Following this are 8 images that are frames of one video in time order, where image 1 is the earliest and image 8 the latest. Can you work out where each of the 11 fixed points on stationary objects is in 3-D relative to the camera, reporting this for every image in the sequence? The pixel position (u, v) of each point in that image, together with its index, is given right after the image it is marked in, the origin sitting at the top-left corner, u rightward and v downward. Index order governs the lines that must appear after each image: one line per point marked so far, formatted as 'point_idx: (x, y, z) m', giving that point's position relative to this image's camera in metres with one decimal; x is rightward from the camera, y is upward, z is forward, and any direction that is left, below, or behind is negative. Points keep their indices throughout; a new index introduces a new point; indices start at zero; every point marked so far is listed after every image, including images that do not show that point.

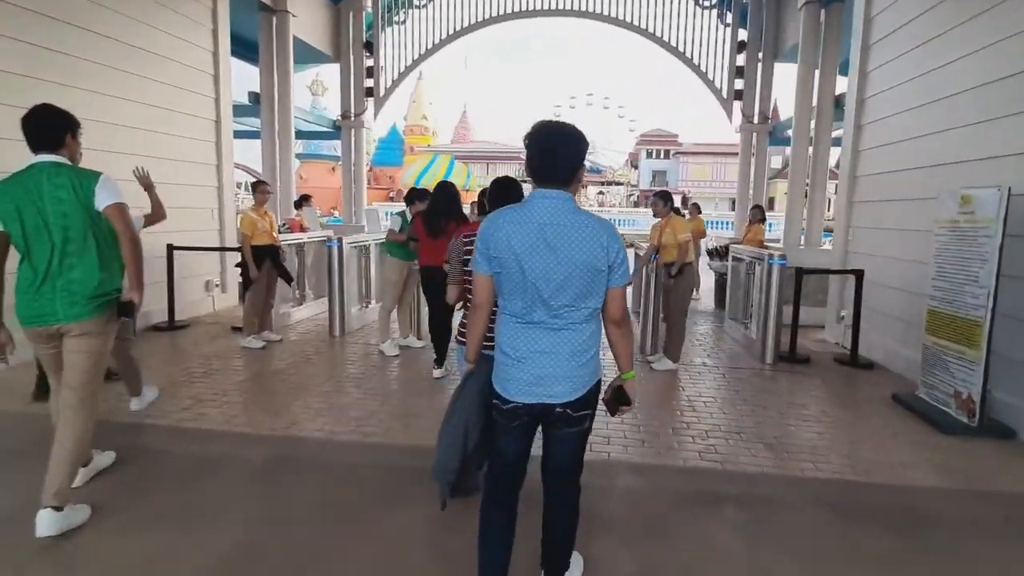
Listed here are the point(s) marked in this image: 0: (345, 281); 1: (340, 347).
0: (-2.5, +0.1, +7.6) m
1: (-2.3, -0.8, +7.0) m
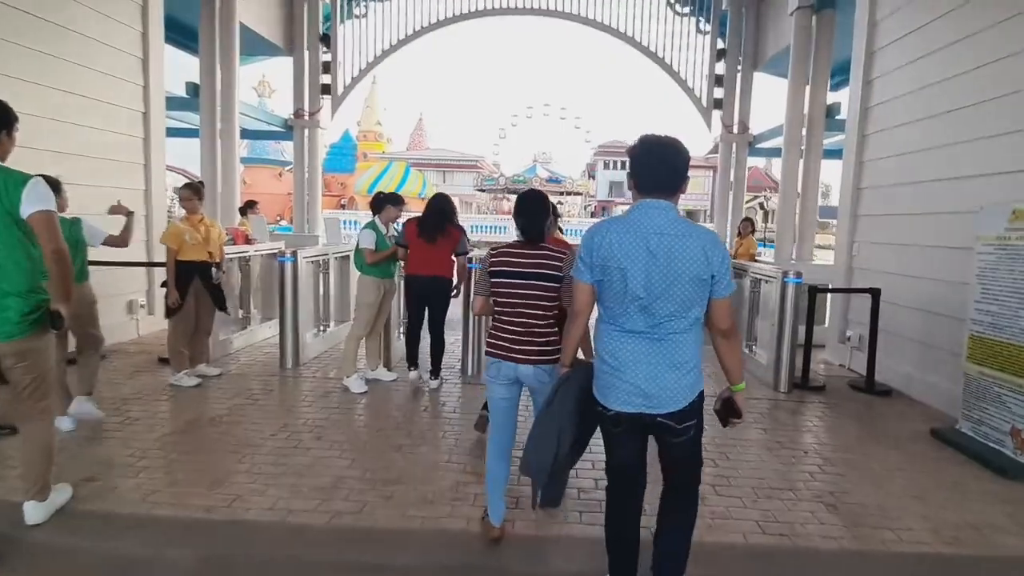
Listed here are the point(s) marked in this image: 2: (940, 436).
0: (-2.7, -0.2, +6.5) m
1: (-2.5, -1.1, +5.8) m
2: (+4.0, -1.4, +4.8) m
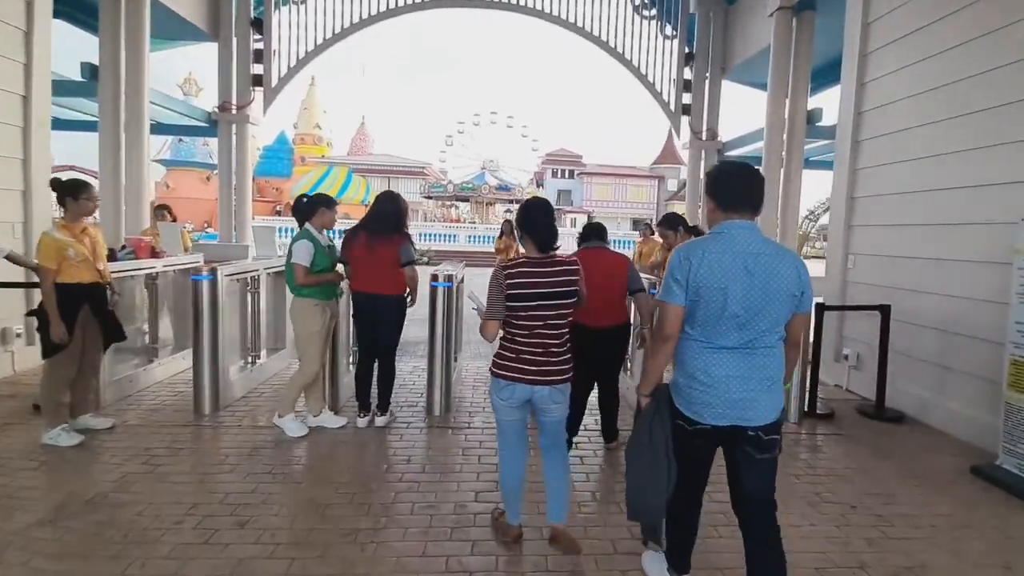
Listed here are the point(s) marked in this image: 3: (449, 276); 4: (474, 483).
0: (-3.0, -0.4, +5.2) m
1: (-2.7, -1.3, +4.6) m
2: (+3.9, -1.5, +4.2) m
3: (-0.6, +0.1, +5.1) m
4: (-0.3, -1.5, +3.8) m
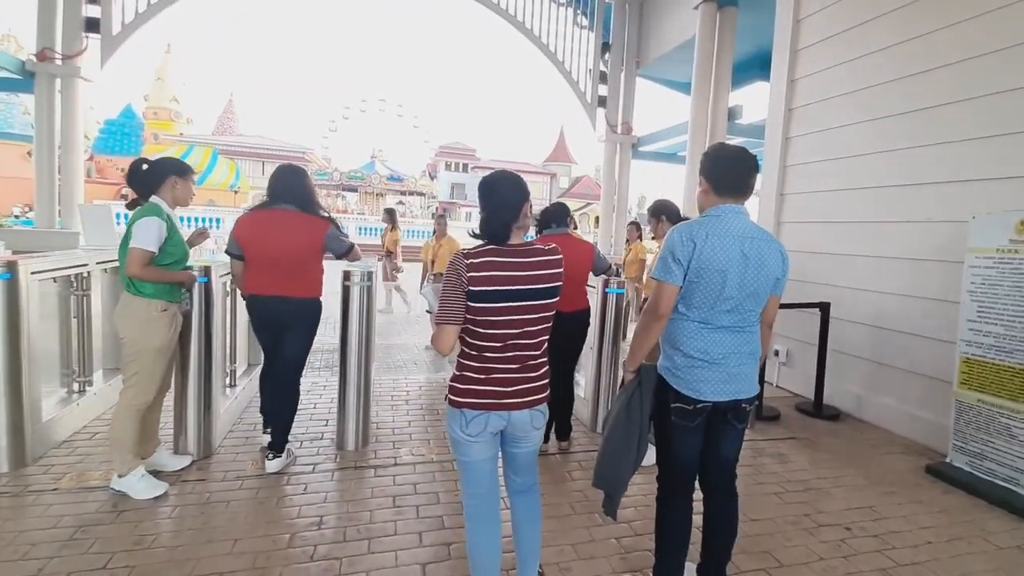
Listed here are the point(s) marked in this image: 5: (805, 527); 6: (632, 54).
0: (-3.5, -0.4, +3.6) m
1: (-3.1, -1.3, +3.1) m
2: (+3.5, -1.5, +4.1) m
3: (-1.2, +0.1, +4.0) m
4: (-0.5, -1.5, +2.8) m
5: (+1.9, -1.6, +3.3) m
6: (+2.5, +5.0, +10.7) m
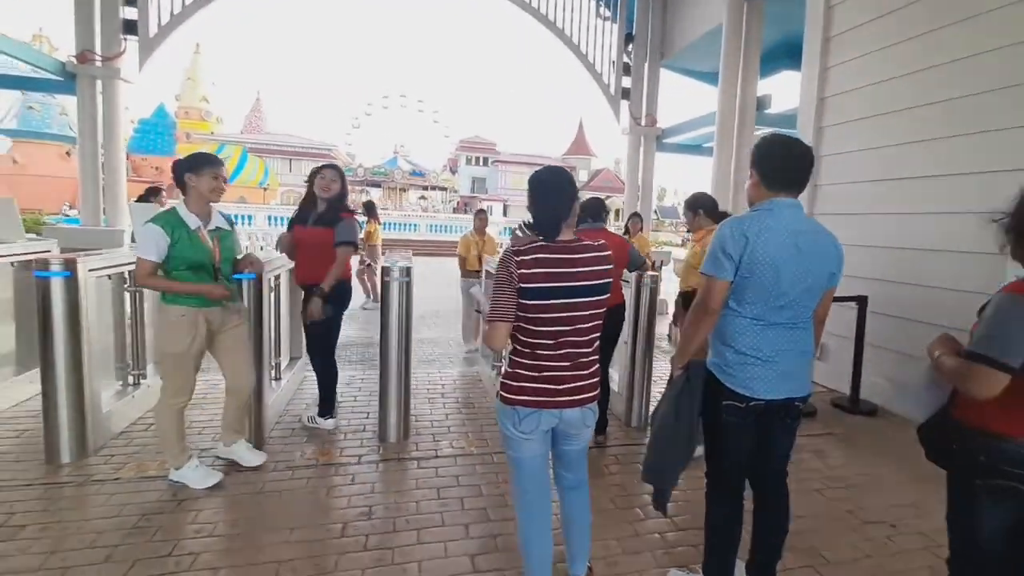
0: (-3.2, -0.4, +3.8) m
1: (-2.8, -1.3, +3.3) m
2: (+3.8, -1.5, +4.1) m
3: (-0.9, +0.2, +4.1) m
4: (-0.3, -1.5, +2.9) m
5: (+2.2, -1.5, +3.3) m
6: (+3.0, +5.1, +10.6) m
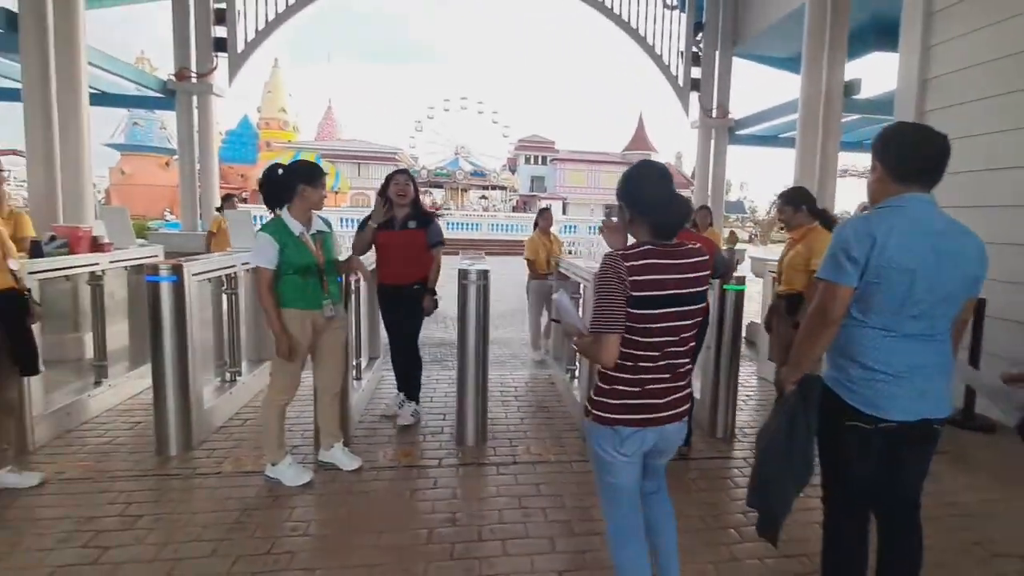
0: (-2.6, -0.5, +4.1) m
1: (-2.2, -1.4, +3.5) m
2: (+4.4, -1.5, +3.5) m
3: (-0.2, +0.1, +4.1) m
4: (+0.2, -1.5, +2.8) m
5: (+2.7, -1.6, +2.9) m
6: (+4.3, +5.1, +10.1) m
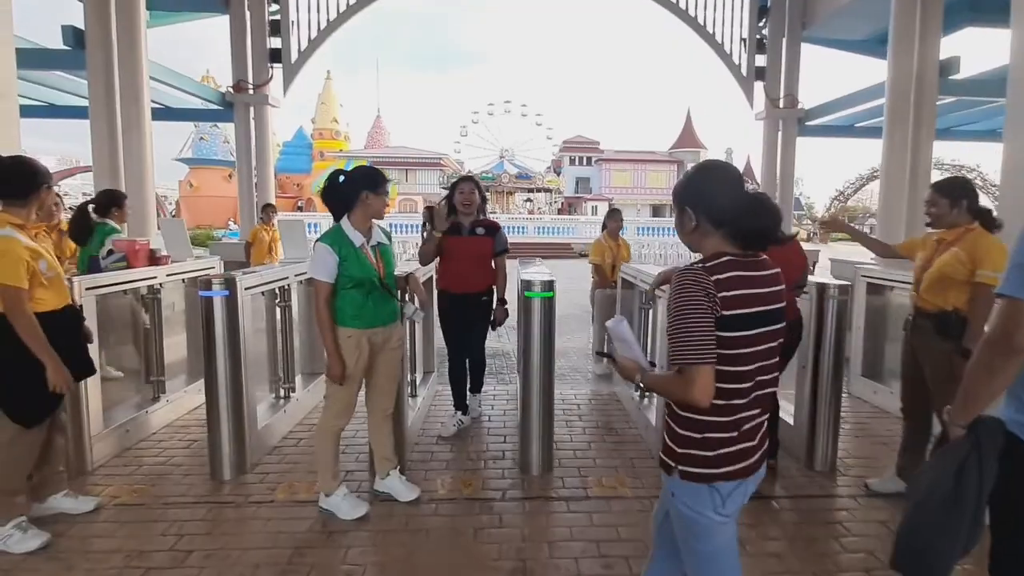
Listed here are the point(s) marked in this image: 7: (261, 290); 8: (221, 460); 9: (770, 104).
0: (-2.1, -0.6, +3.9) m
1: (-1.8, -1.5, +3.3) m
2: (+4.8, -1.5, +2.8) m
3: (+0.3, 0.0, +3.7) m
4: (+0.6, -1.6, +2.4) m
5: (+3.1, -1.6, +2.3) m
6: (+5.3, +5.0, +9.3) m
7: (-2.1, 0.0, +4.3) m
8: (-2.1, -1.3, +3.8) m
9: (+5.0, +3.5, +9.7) m
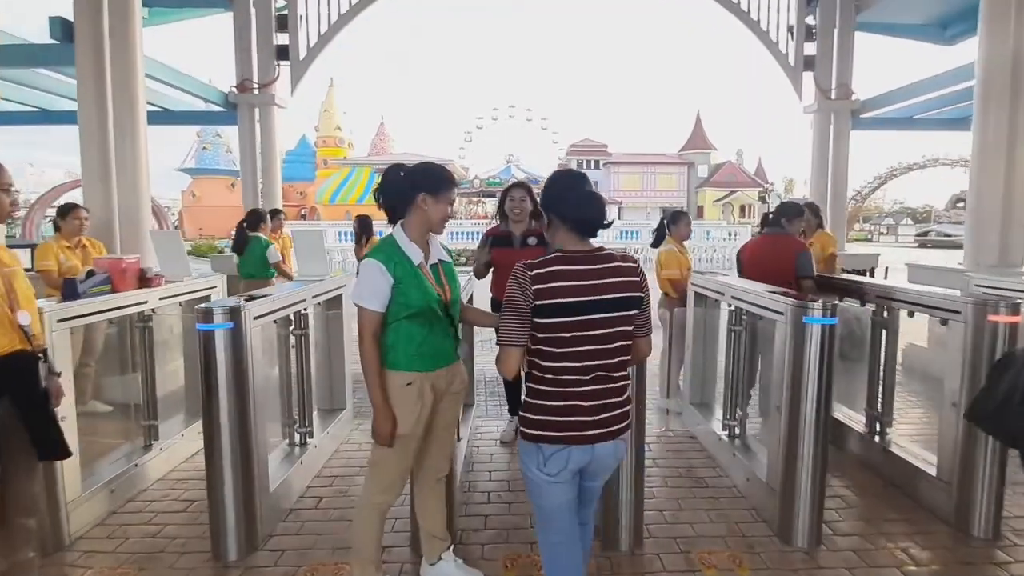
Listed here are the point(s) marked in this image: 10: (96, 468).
0: (-1.6, -0.8, +3.2) m
1: (-1.3, -1.6, +2.5) m
2: (+5.3, -1.6, +1.9) m
3: (+0.7, -0.1, +2.9) m
4: (+1.1, -1.7, +1.6) m
5: (+3.5, -1.7, +1.5) m
6: (+5.7, +4.9, +8.5) m
7: (-1.7, -0.2, +3.5) m
8: (-1.7, -1.4, +3.0) m
9: (+5.4, +3.4, +8.9) m
10: (-3.0, -1.3, +3.6) m
